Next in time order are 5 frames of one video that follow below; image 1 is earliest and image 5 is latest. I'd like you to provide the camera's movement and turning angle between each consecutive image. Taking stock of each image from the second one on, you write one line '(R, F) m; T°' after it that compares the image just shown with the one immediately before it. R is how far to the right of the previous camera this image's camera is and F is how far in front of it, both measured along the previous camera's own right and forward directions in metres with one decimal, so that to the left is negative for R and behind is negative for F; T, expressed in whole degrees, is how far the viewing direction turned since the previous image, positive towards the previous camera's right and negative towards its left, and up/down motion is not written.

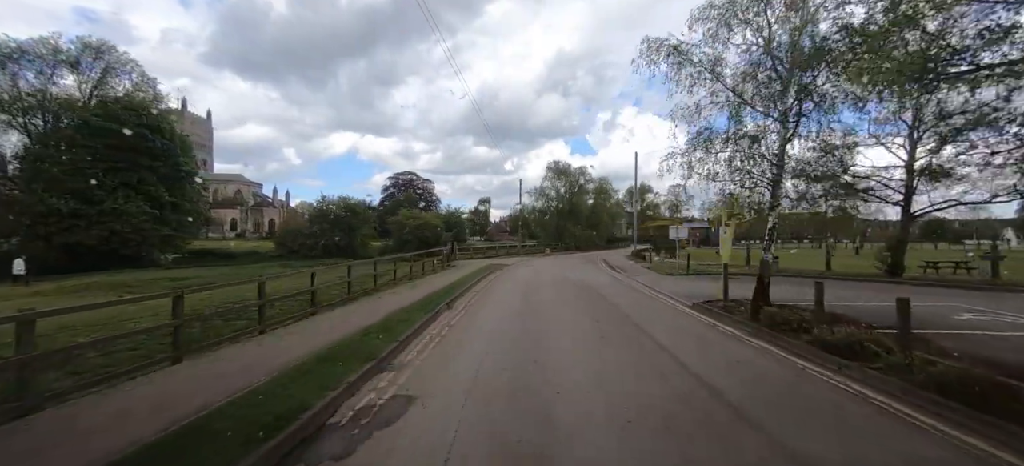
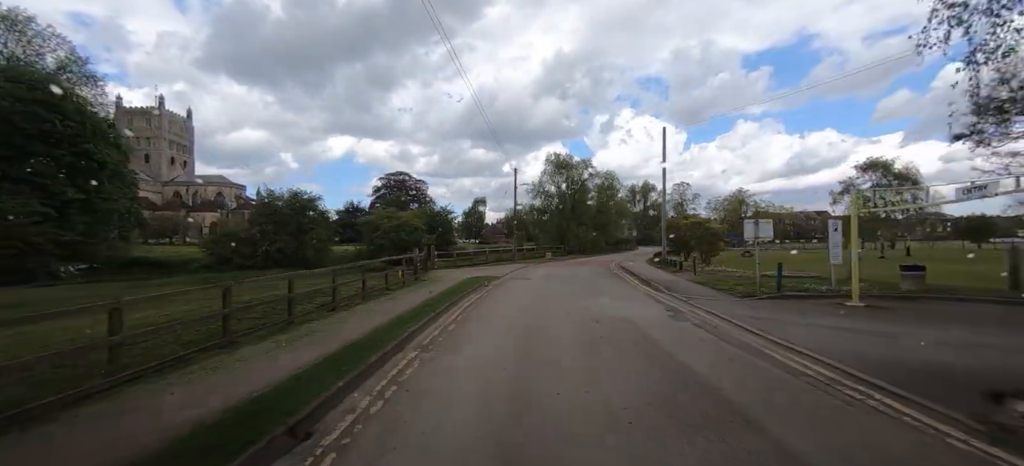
(+0.2, +4.3) m; 0°
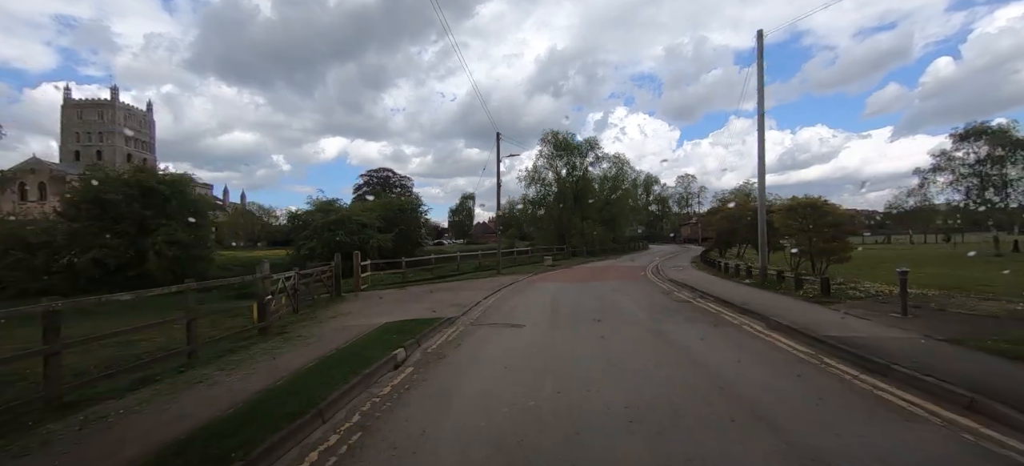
(+0.4, +6.4) m; +1°
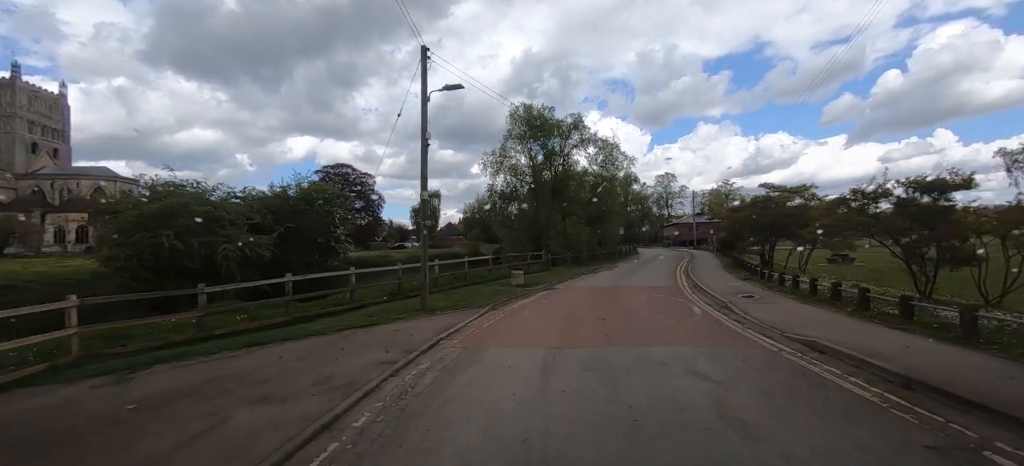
(+0.6, +5.8) m; +3°
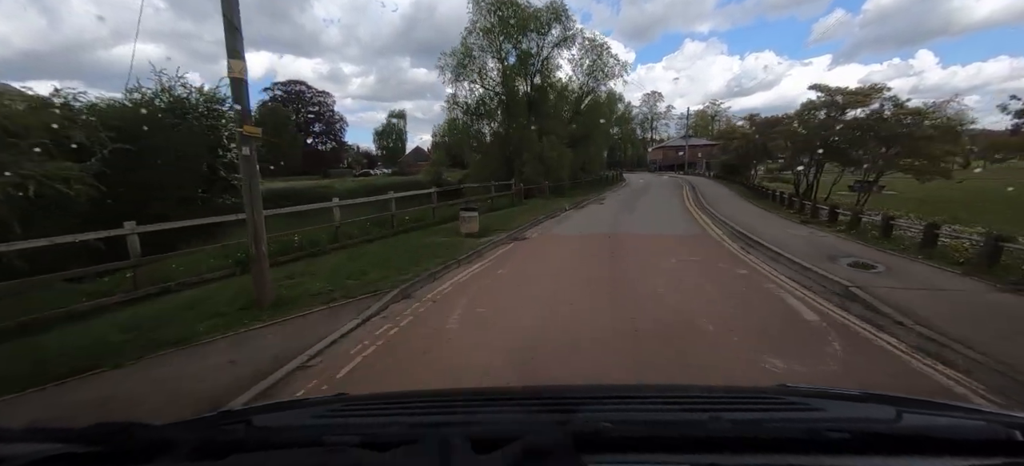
(+0.5, +3.3) m; +3°
